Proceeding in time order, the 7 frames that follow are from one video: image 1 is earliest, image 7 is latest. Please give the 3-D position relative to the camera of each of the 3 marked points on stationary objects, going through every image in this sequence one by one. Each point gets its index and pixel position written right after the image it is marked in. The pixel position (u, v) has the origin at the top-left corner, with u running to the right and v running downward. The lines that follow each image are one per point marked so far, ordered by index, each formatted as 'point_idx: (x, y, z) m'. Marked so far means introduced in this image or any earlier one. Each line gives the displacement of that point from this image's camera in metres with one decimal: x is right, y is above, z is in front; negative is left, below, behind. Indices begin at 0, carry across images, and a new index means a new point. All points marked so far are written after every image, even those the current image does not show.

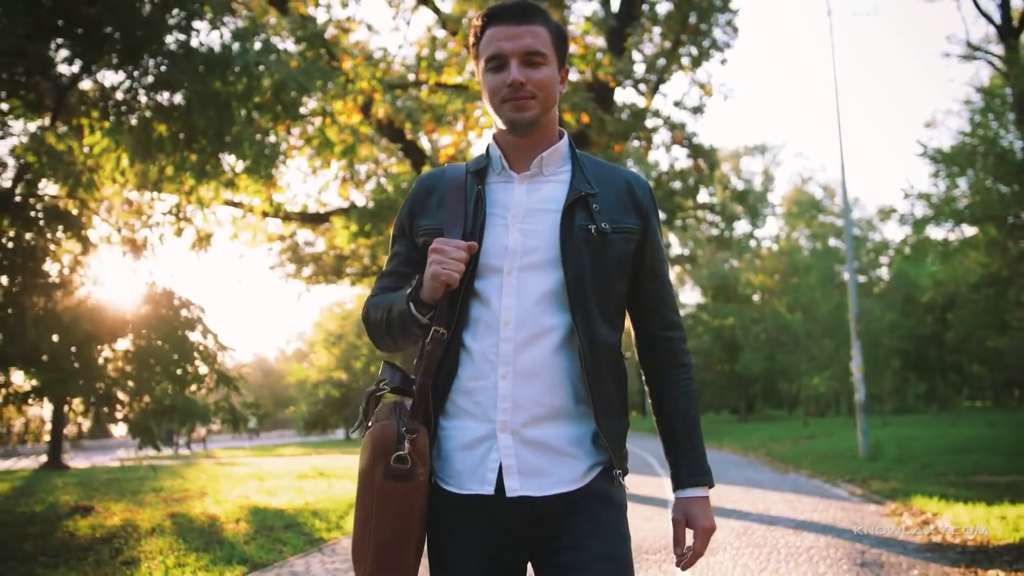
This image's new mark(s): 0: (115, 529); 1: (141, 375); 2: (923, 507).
0: (-3.5, -2.1, +8.7) m
1: (-3.8, -0.9, +10.1) m
2: (+3.8, -2.0, +9.1) m
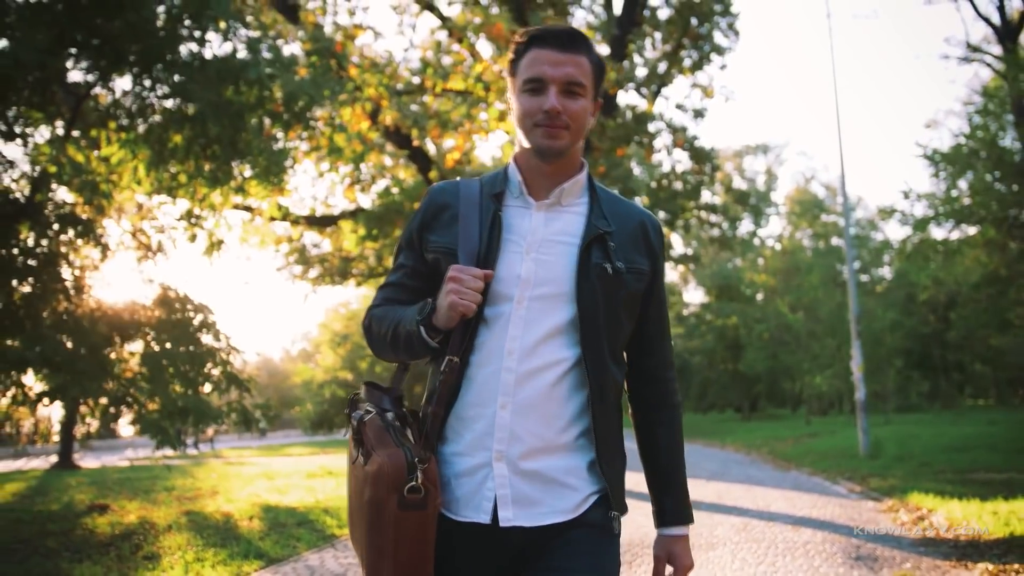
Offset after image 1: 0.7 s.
0: (-3.4, -2.2, +8.9) m
1: (-3.8, -0.9, +10.3) m
2: (+3.8, -2.0, +9.3) m
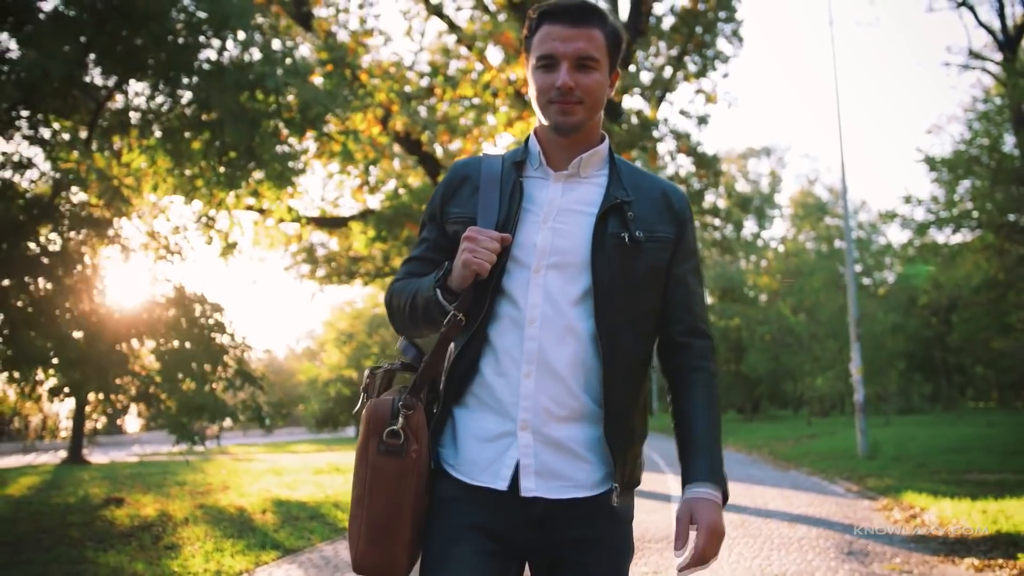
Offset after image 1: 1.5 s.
0: (-3.4, -2.2, +9.2) m
1: (-3.7, -0.9, +10.6) m
2: (+3.9, -2.1, +9.5) m
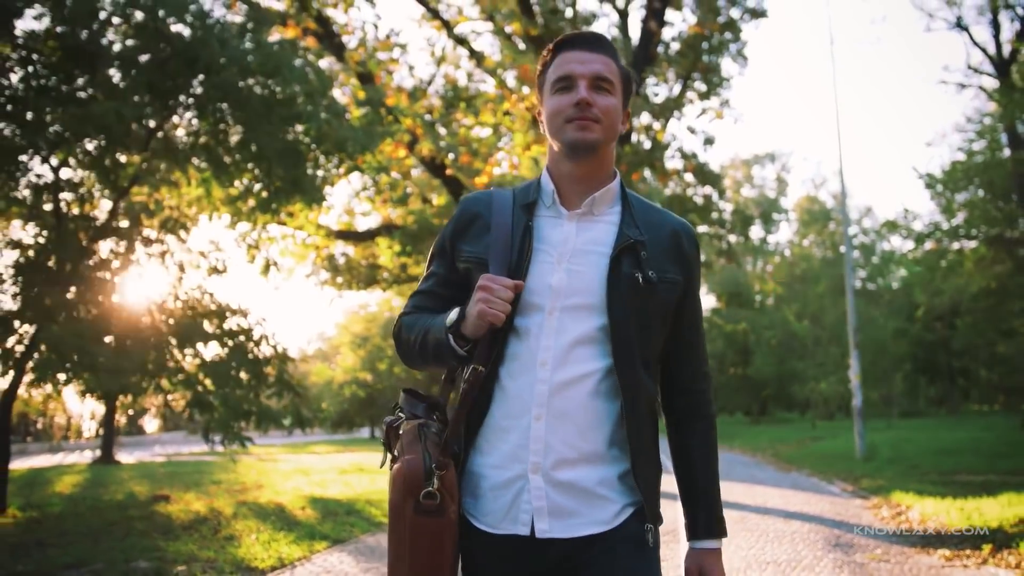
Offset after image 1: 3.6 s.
0: (-3.2, -2.3, +10.1) m
1: (-3.5, -1.1, +11.5) m
2: (+4.1, -2.3, +10.4) m
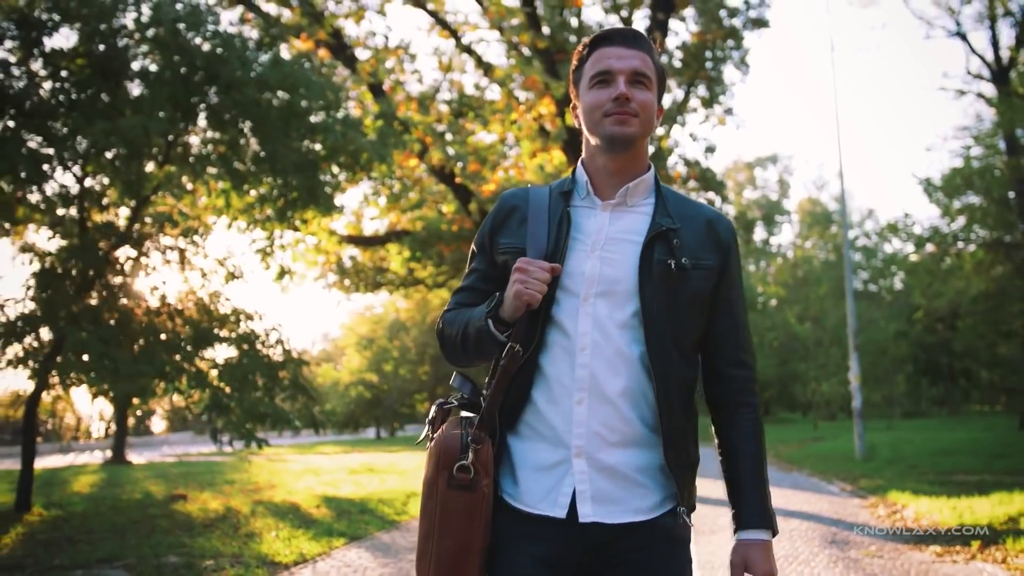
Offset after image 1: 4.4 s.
0: (-3.1, -2.4, +10.5) m
1: (-3.4, -1.1, +11.8) m
2: (+4.2, -2.3, +10.7) m
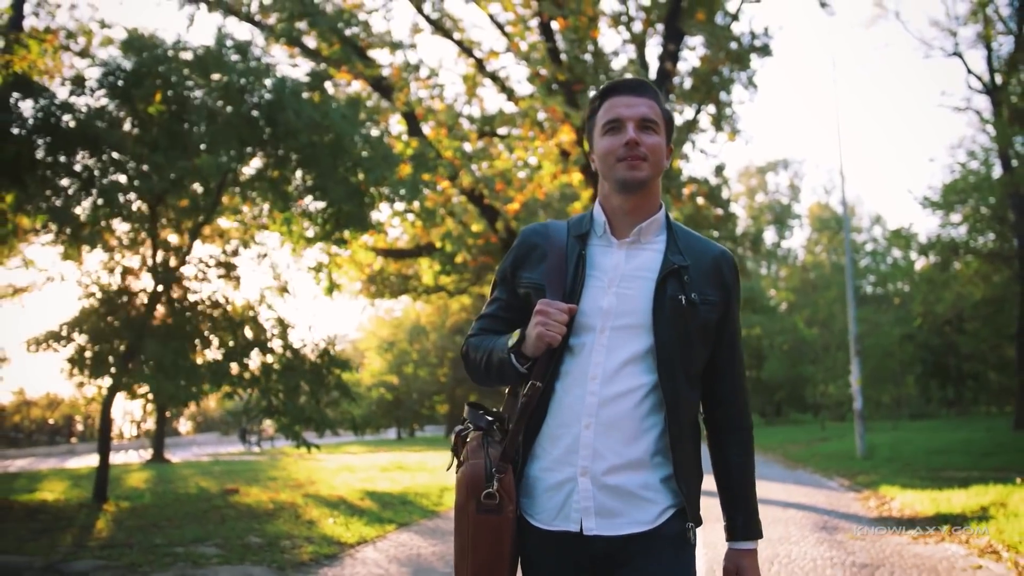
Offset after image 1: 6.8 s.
0: (-2.8, -2.6, +11.6) m
1: (-3.1, -1.3, +13.0) m
2: (+4.5, -2.5, +11.8) m
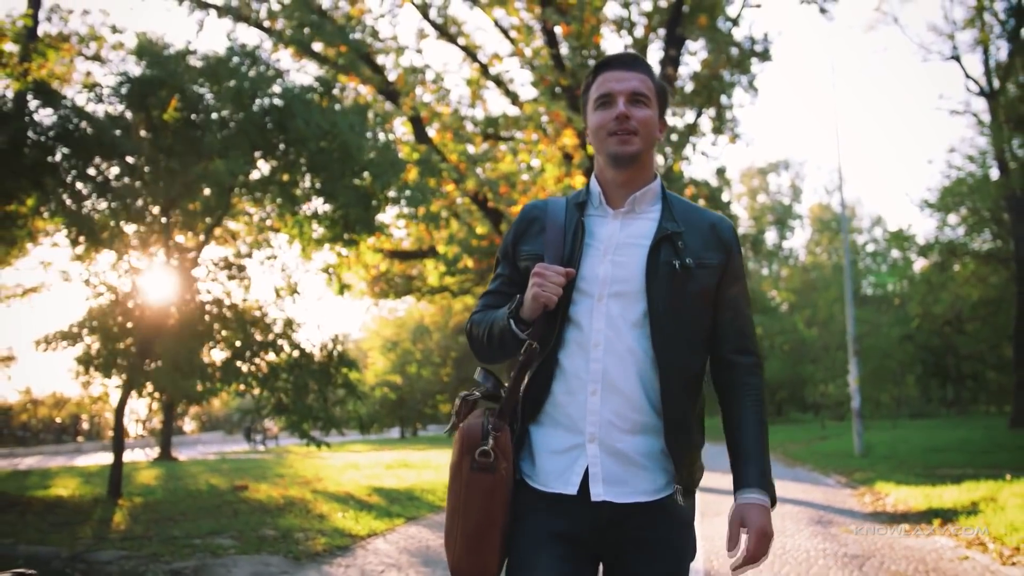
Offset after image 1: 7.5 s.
0: (-2.8, -2.6, +11.9) m
1: (-3.0, -1.3, +13.3) m
2: (+4.5, -2.5, +12.0) m
